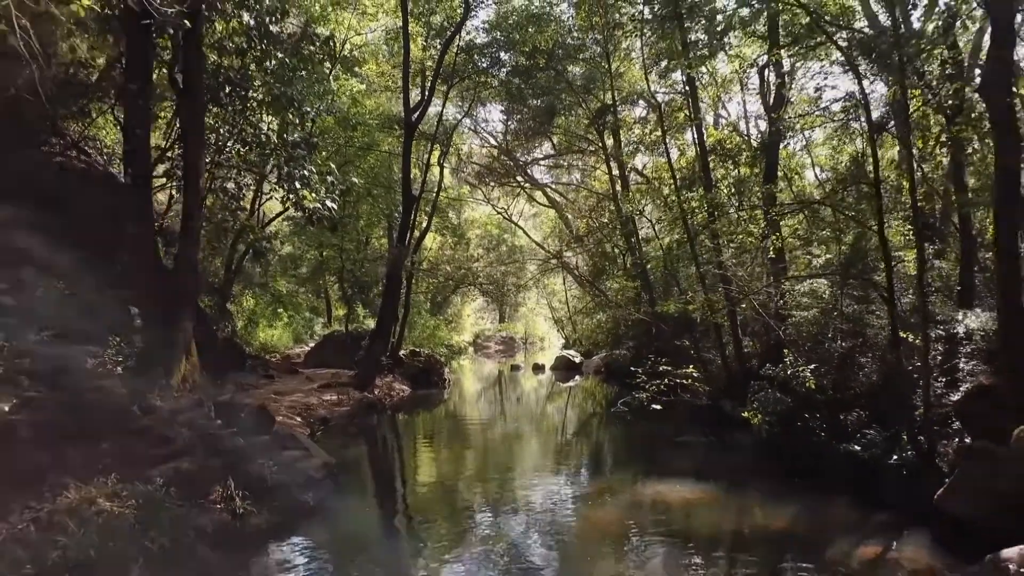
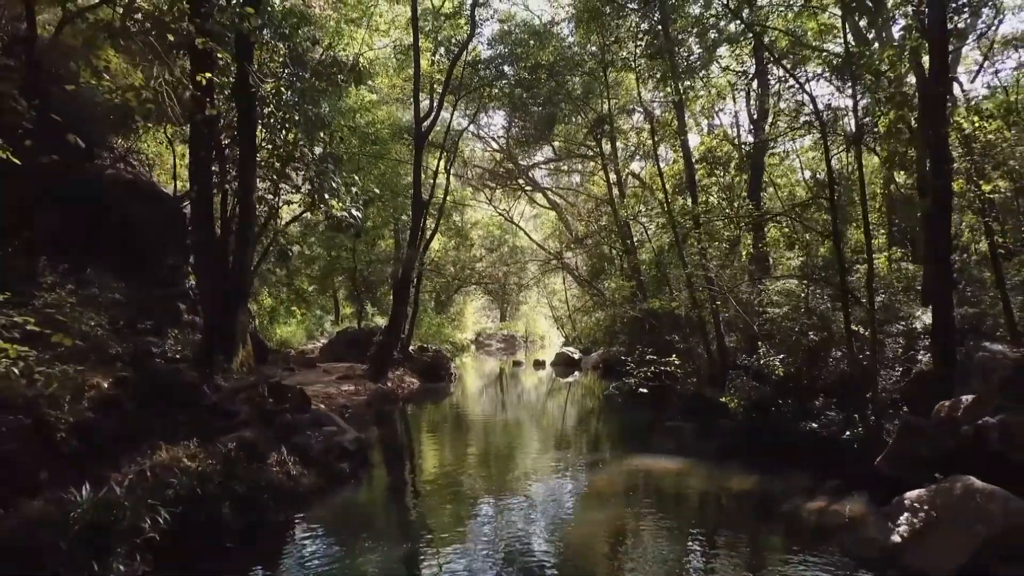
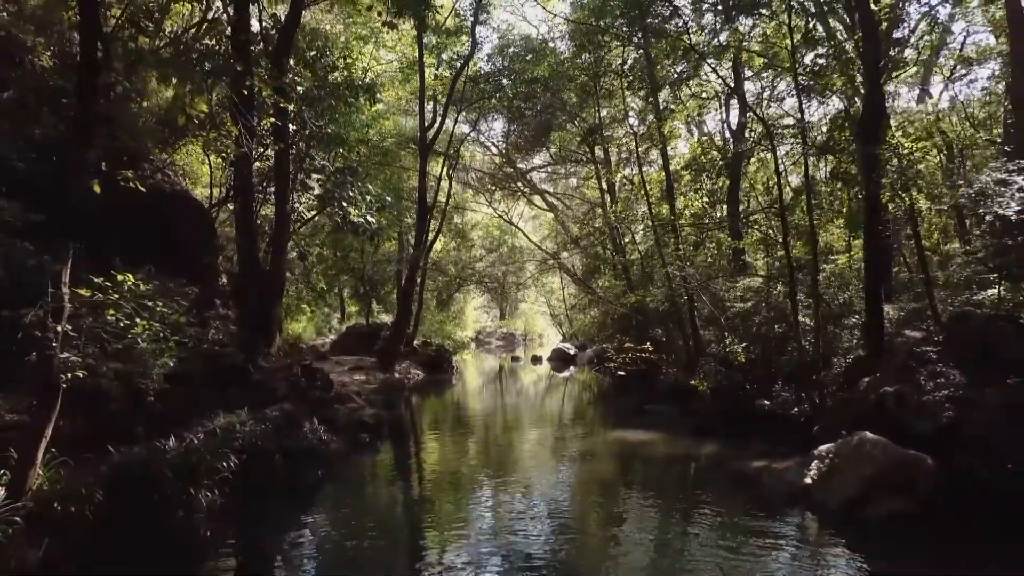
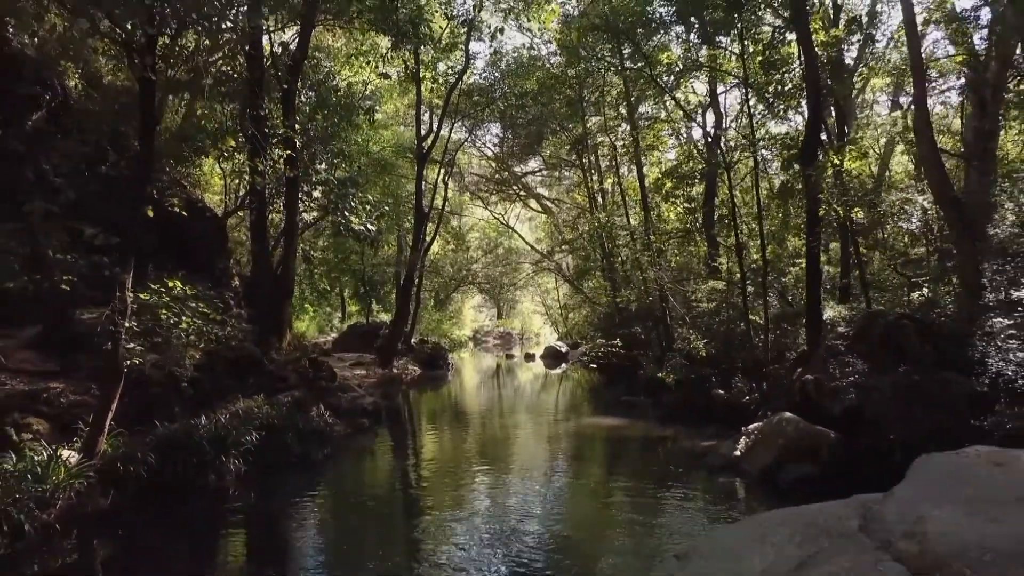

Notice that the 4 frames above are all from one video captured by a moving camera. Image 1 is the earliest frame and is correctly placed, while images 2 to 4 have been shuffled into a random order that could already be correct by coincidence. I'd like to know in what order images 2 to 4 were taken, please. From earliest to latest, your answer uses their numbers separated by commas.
2, 3, 4
